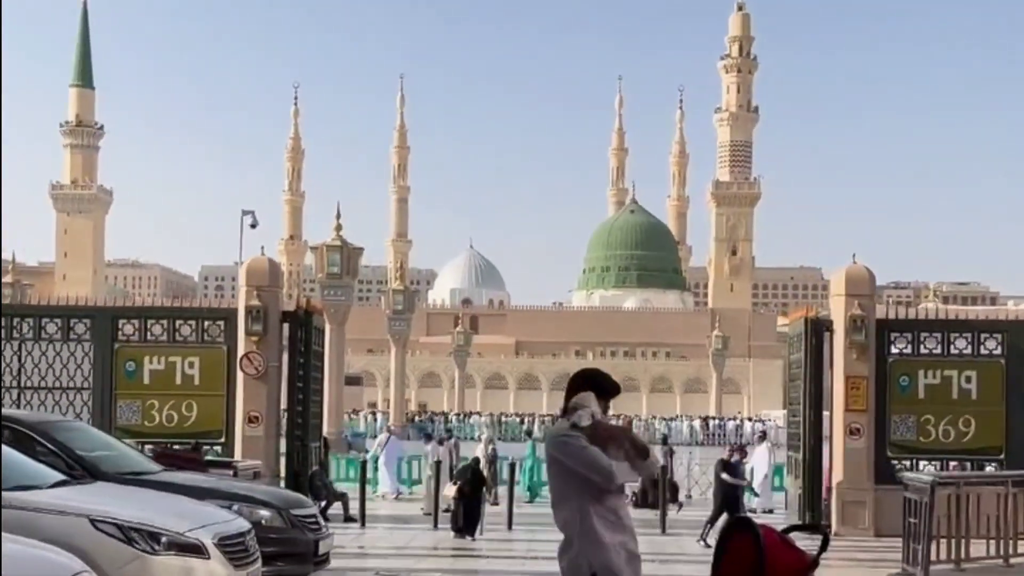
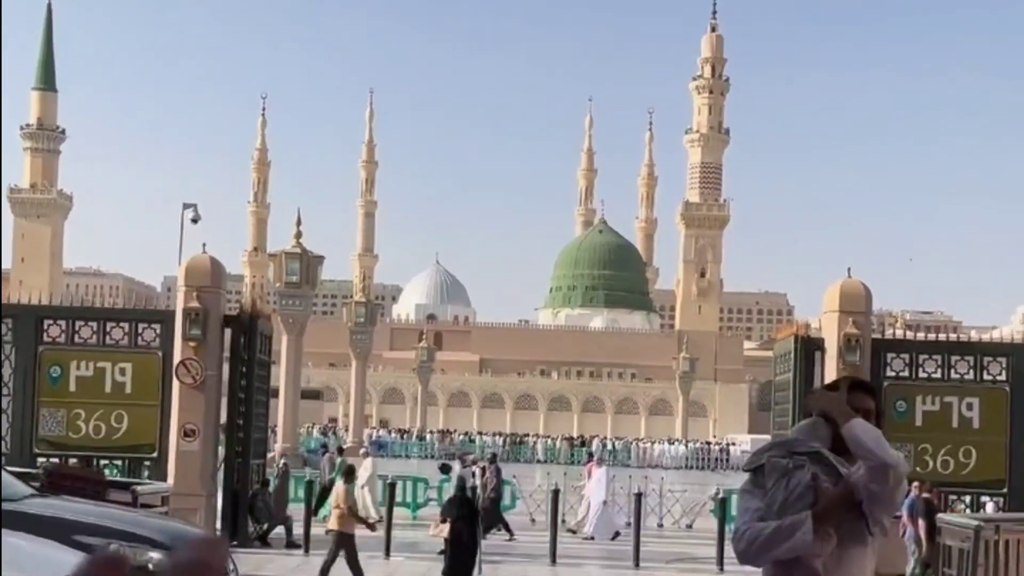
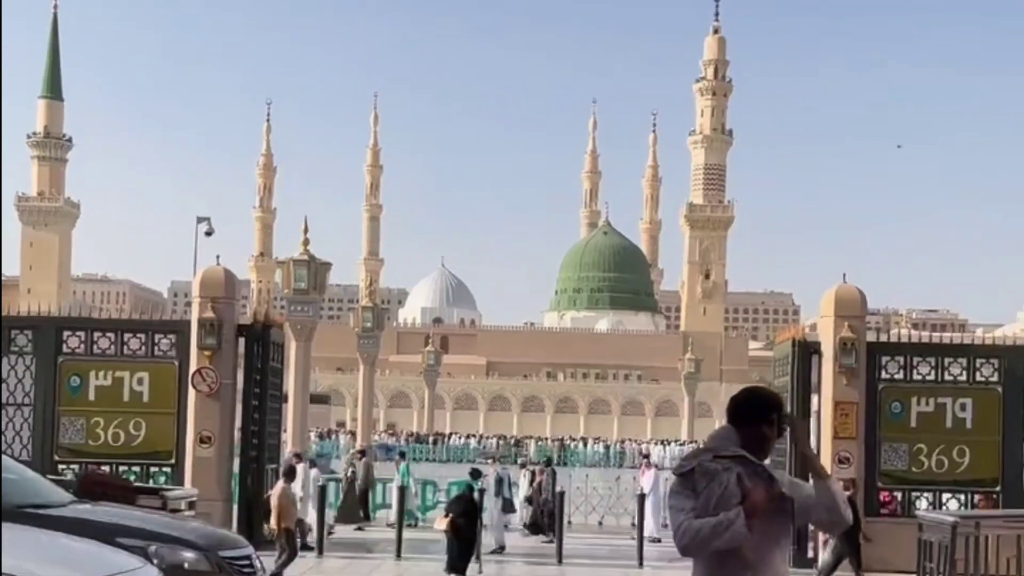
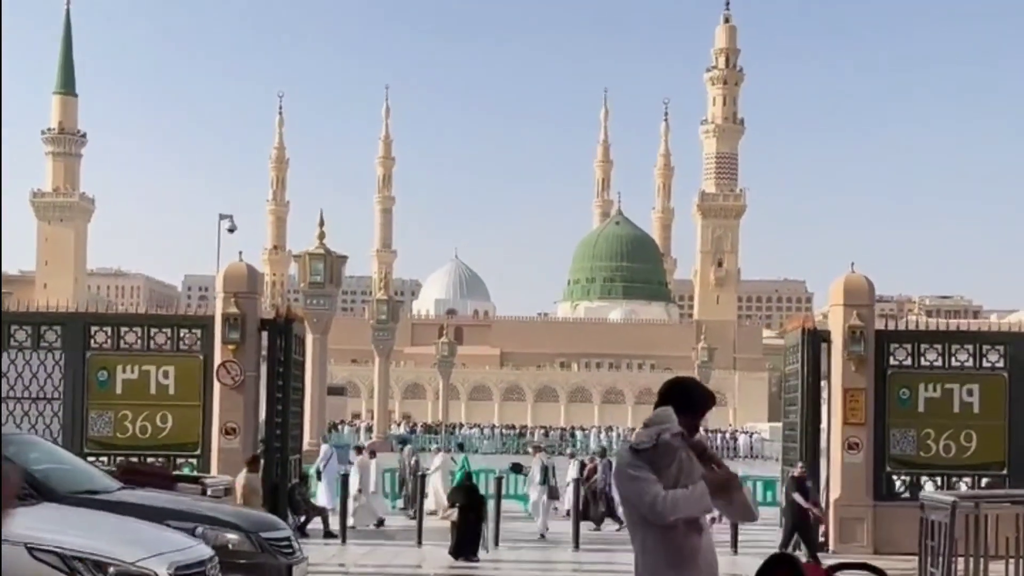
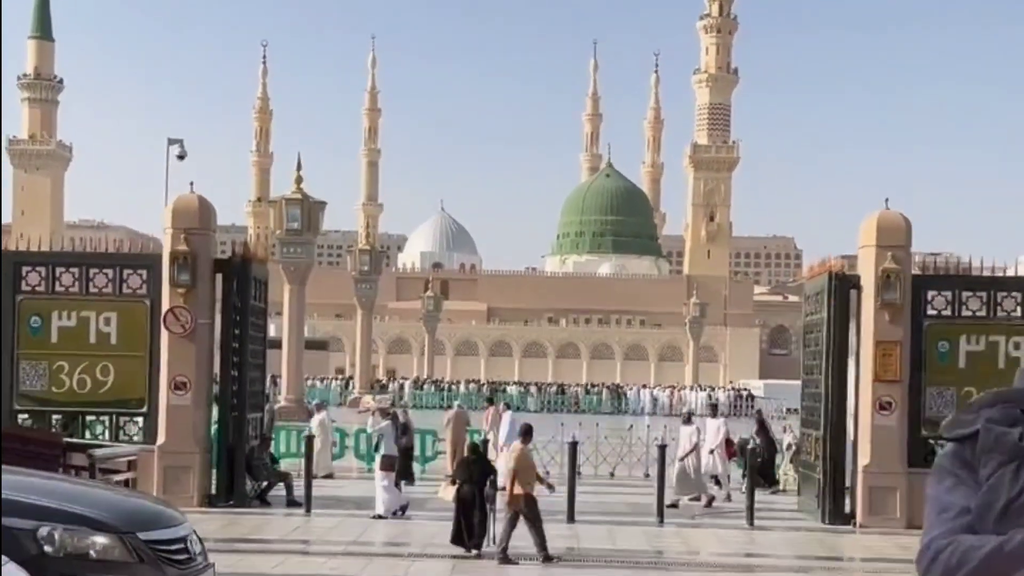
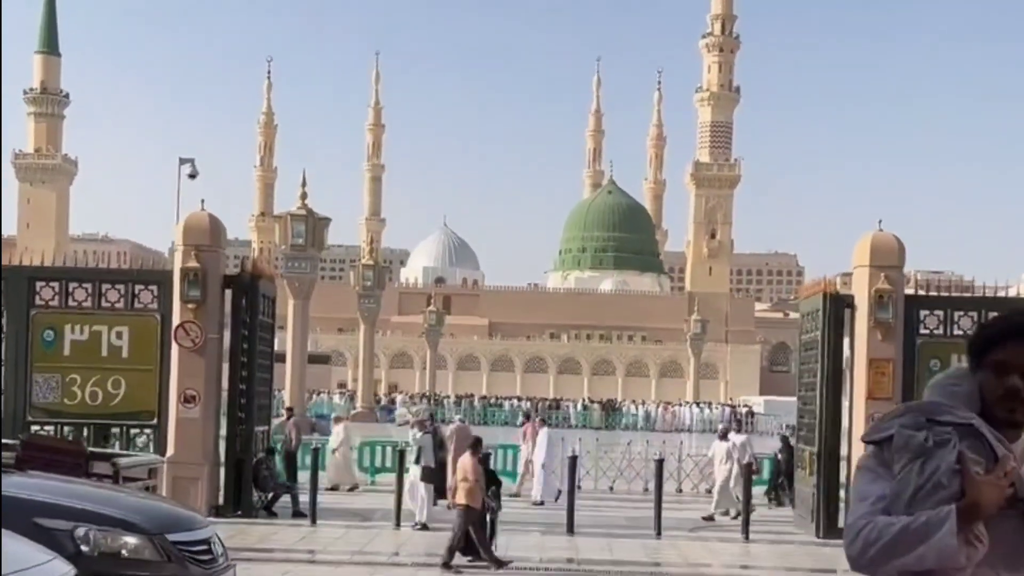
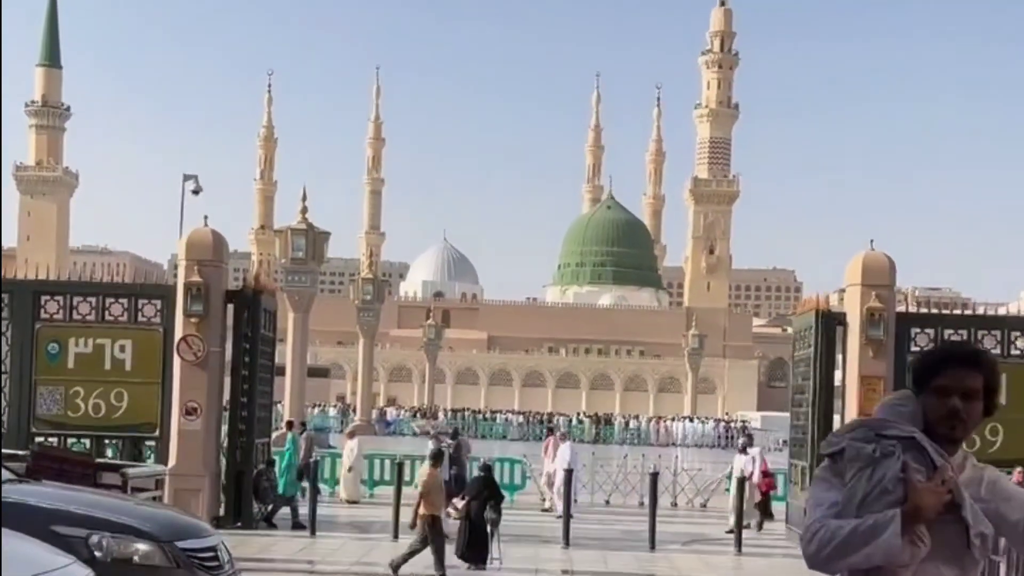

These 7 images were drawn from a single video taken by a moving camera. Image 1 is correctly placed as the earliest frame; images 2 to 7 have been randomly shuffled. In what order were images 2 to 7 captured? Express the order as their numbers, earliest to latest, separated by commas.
4, 3, 2, 7, 6, 5
